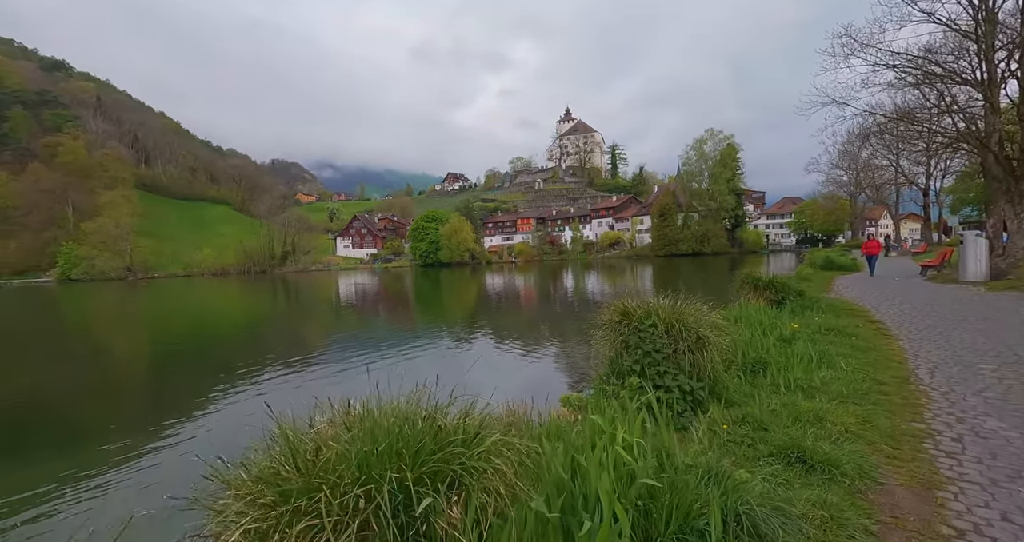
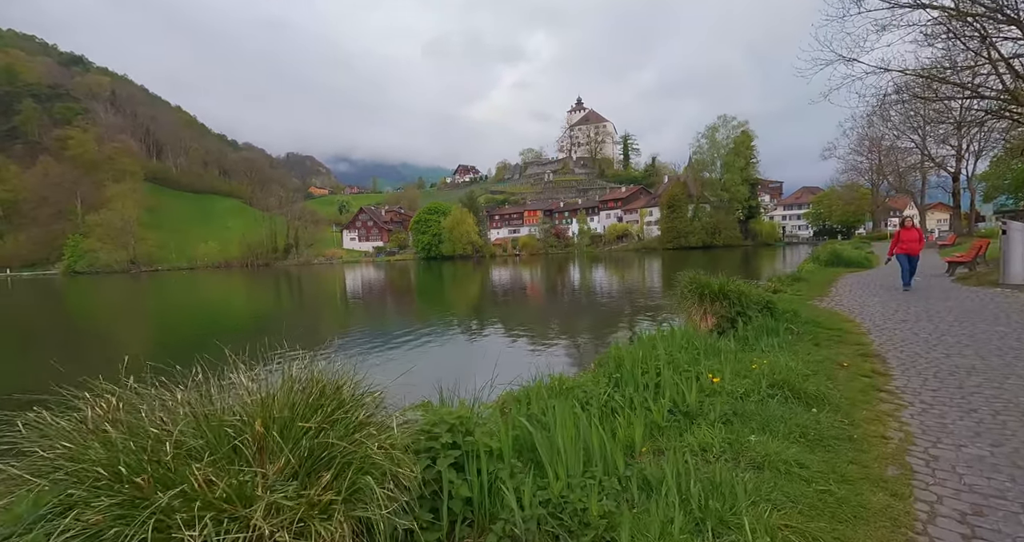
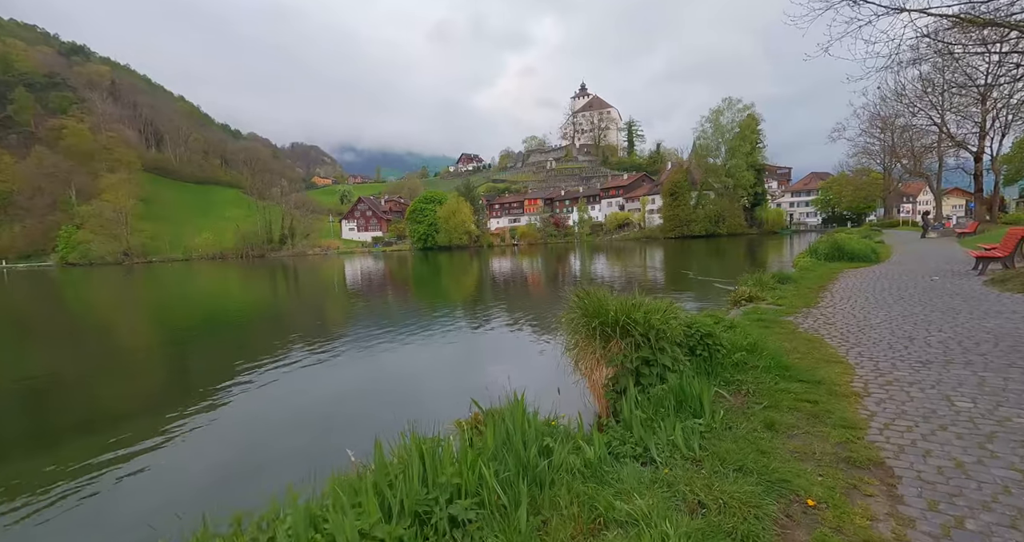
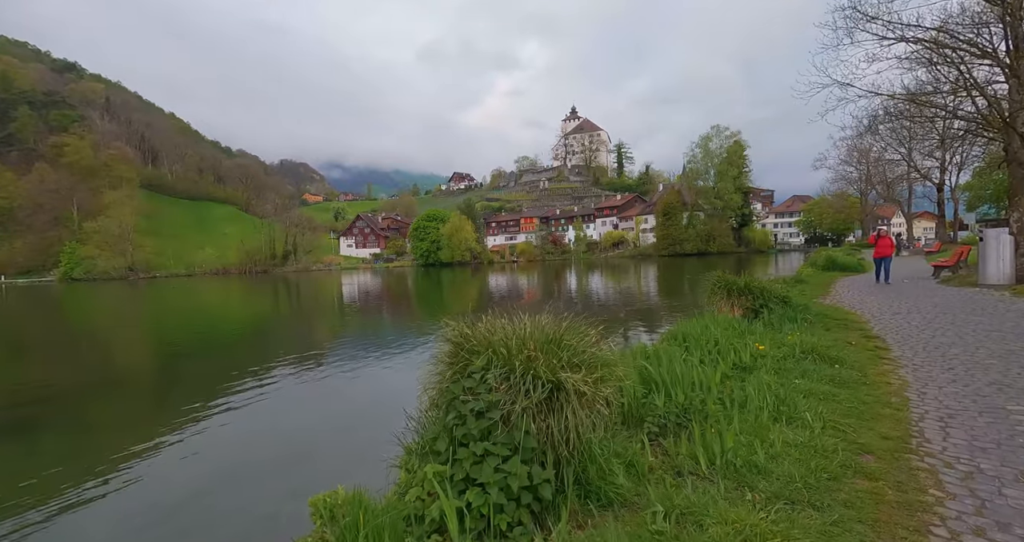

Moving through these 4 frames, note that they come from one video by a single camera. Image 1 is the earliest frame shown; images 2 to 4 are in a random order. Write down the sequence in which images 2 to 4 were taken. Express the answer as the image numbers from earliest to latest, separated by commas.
4, 2, 3
